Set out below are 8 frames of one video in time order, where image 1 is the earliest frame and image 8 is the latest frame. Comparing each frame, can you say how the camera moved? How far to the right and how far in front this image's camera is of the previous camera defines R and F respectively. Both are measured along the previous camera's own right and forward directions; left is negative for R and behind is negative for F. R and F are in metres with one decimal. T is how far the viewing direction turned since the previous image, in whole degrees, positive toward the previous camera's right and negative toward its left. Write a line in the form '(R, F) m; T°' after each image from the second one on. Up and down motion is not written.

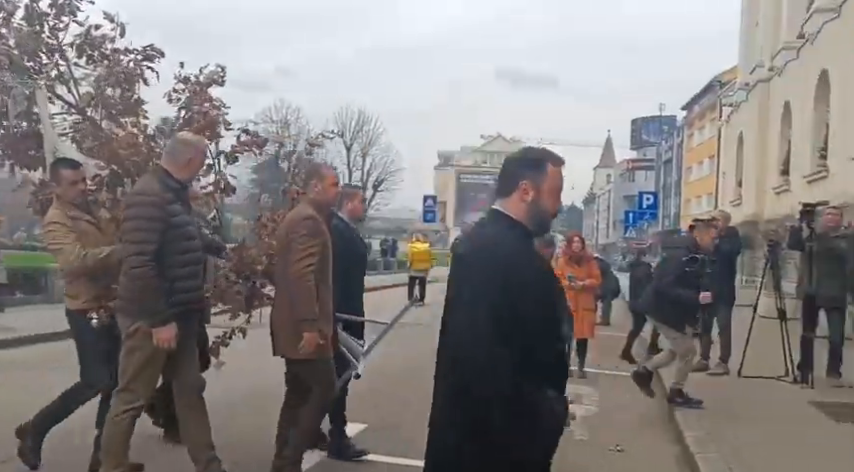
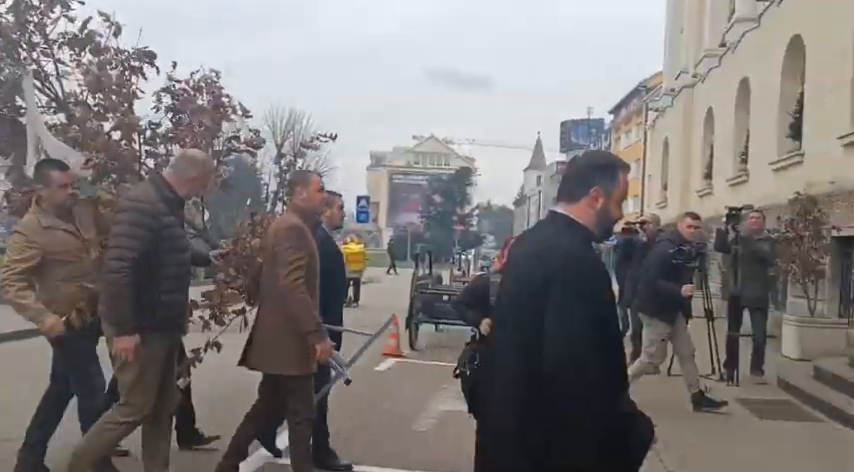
(-0.3, -0.1) m; +5°
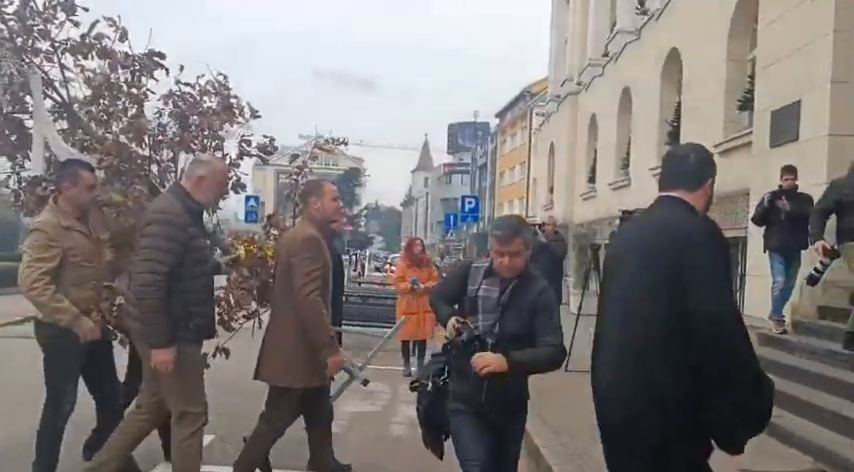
(-0.7, -0.2) m; +8°
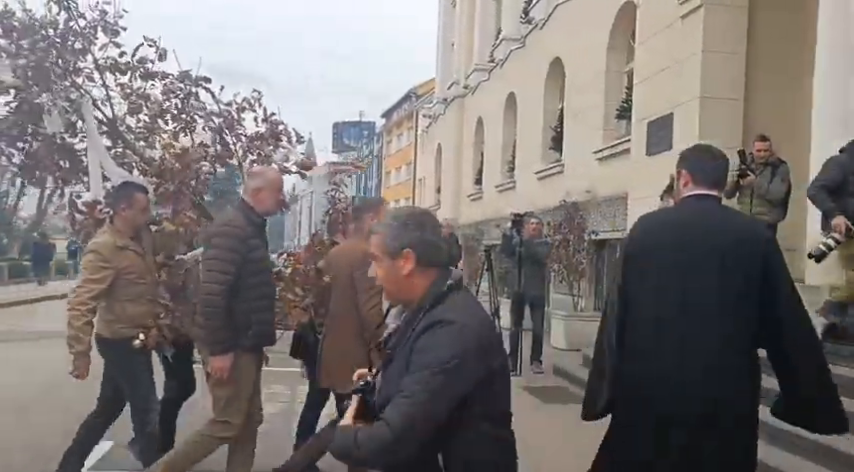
(+0.8, +0.5) m; -14°
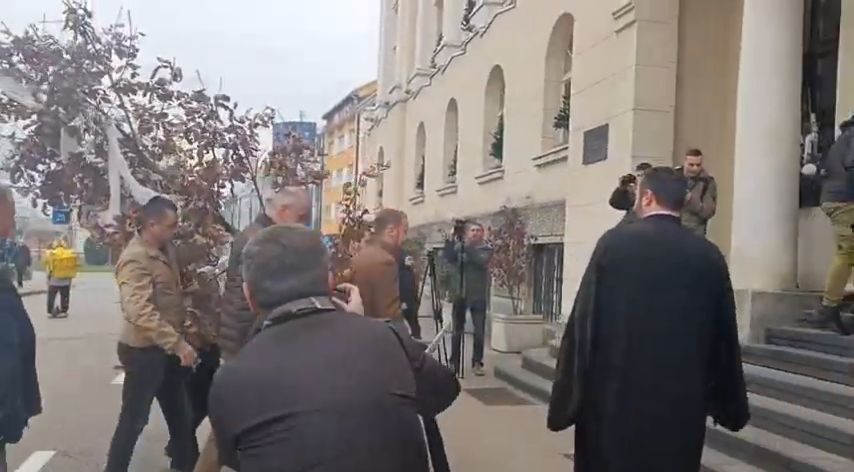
(-0.2, -0.2) m; +2°
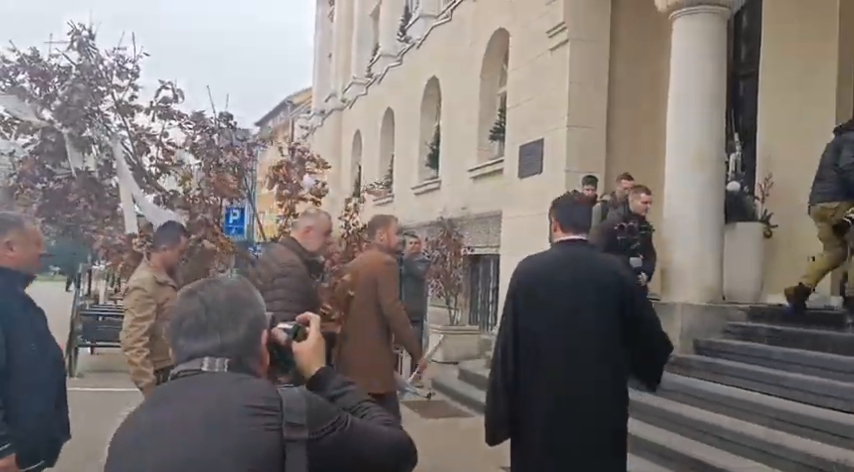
(-0.1, -0.2) m; +2°
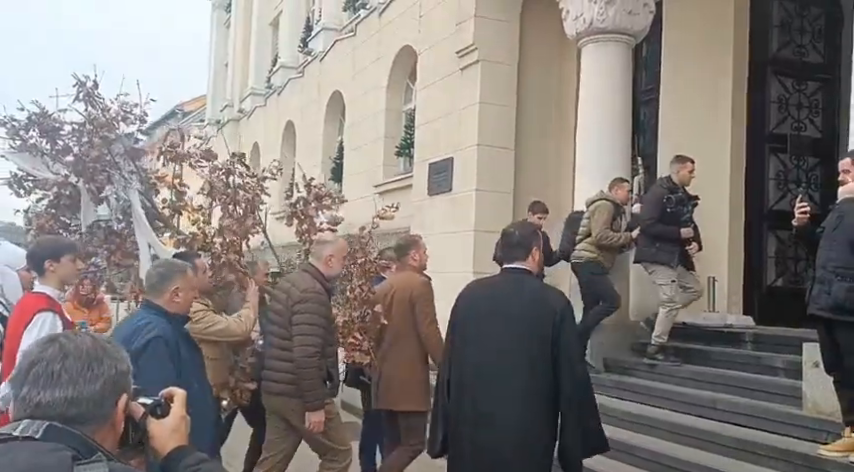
(0.0, -0.5) m; +1°
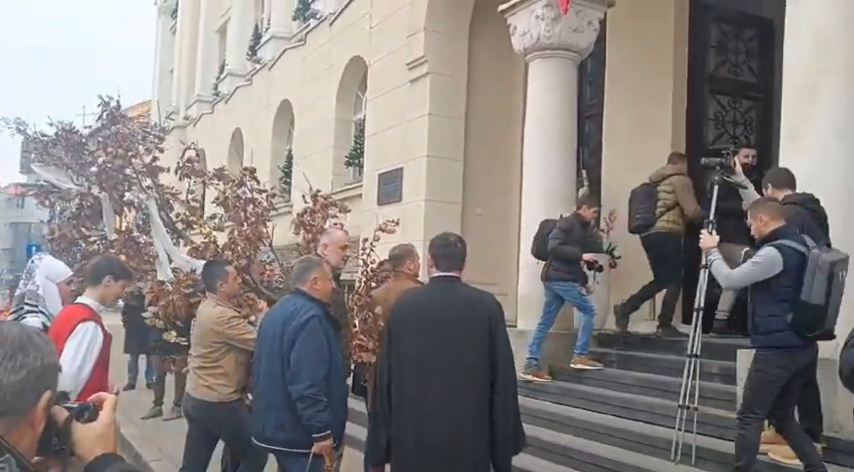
(+0.4, -0.2) m; -2°
